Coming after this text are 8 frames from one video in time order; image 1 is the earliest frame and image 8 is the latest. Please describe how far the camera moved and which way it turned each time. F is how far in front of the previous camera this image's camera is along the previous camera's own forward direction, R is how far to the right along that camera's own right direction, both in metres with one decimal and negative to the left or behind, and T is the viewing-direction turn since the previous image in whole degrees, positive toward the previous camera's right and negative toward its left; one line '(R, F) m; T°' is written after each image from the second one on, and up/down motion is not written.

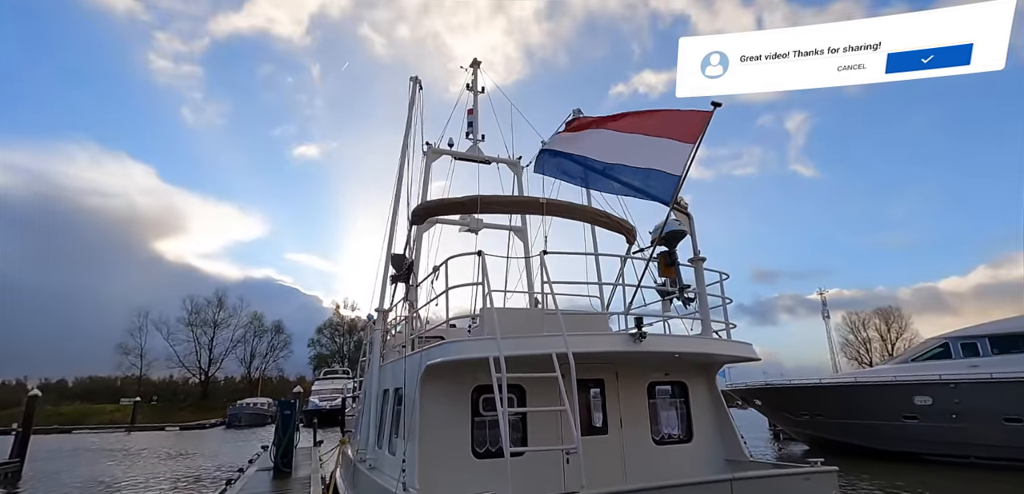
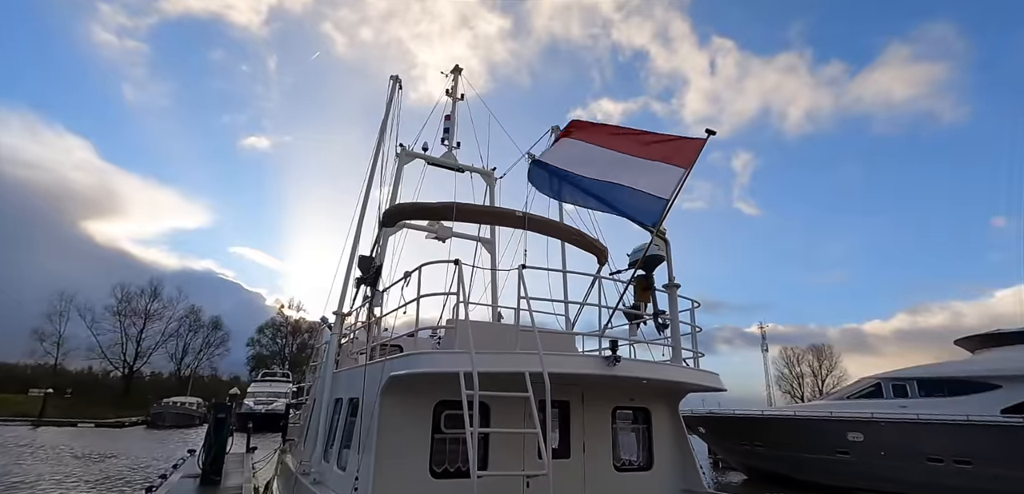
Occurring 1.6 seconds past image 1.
(-0.2, +0.2) m; +5°
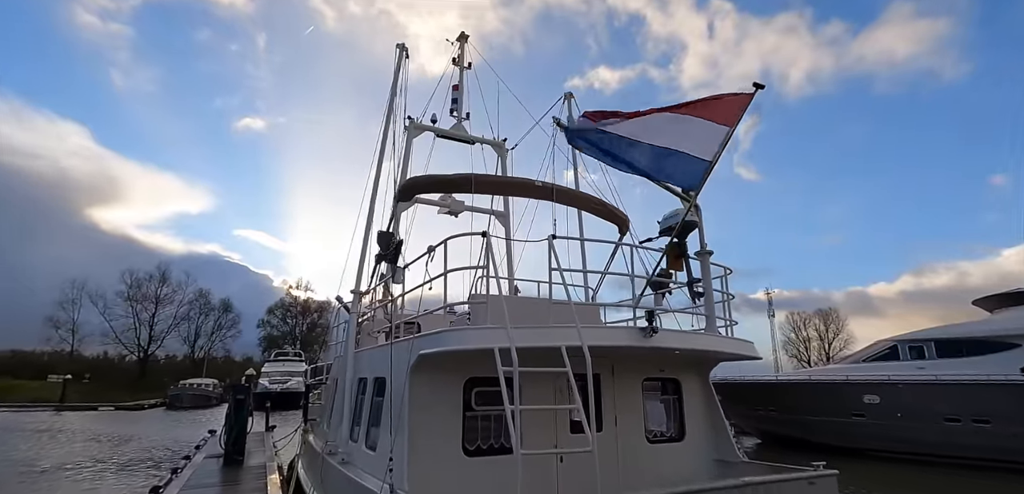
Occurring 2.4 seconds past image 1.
(-0.2, +0.2) m; 0°
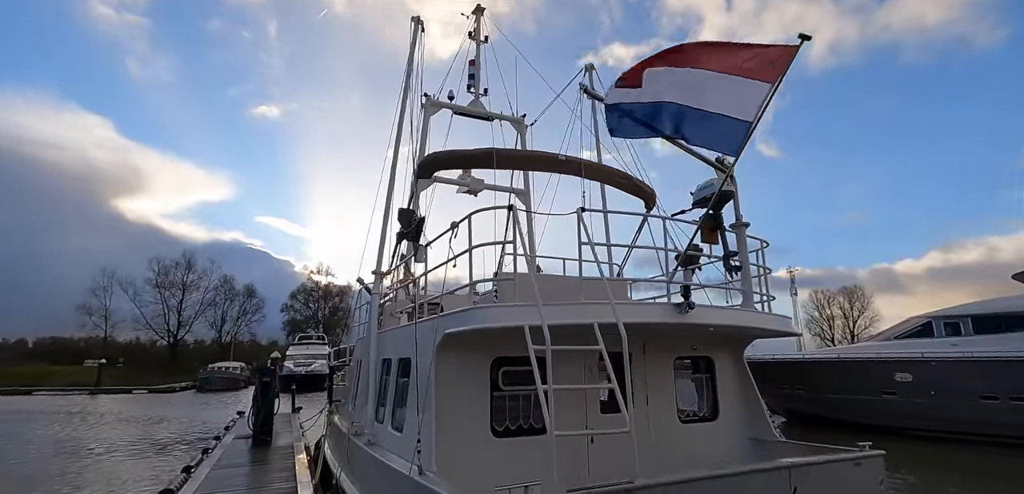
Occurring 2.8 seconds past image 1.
(-0.1, +0.2) m; -2°
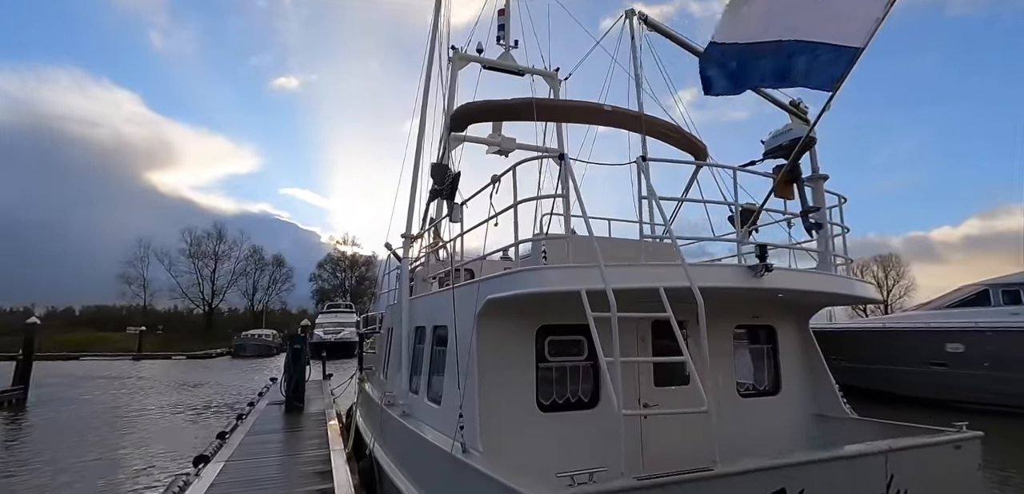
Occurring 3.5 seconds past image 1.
(-0.2, +0.5) m; -3°
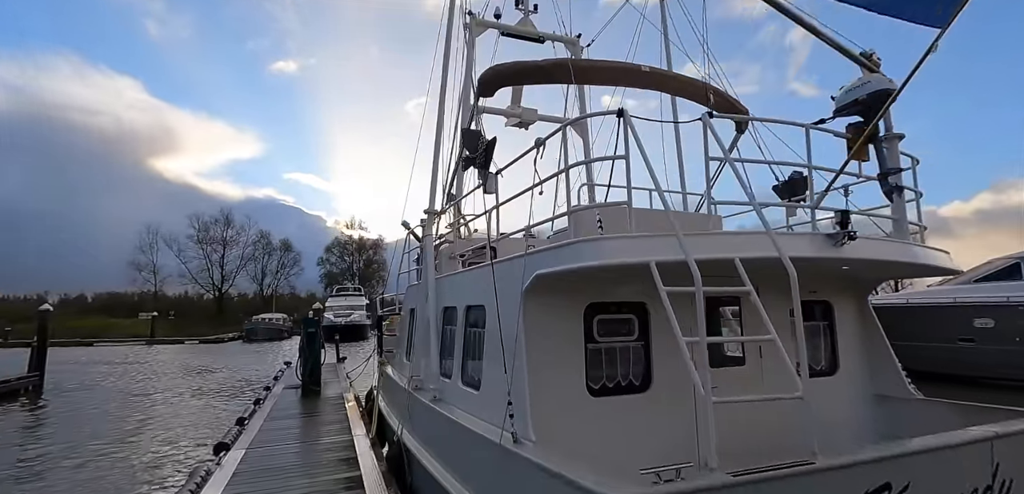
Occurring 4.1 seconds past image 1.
(-0.3, +0.4) m; -1°
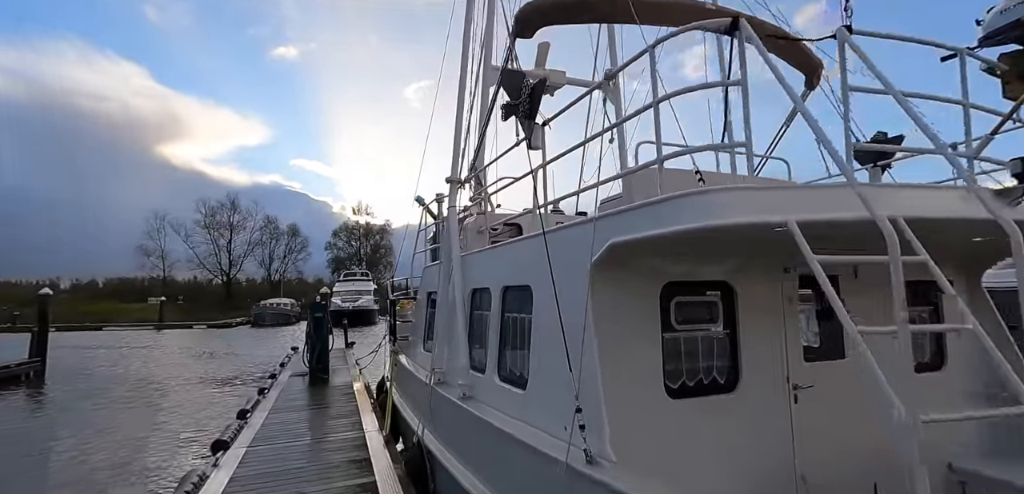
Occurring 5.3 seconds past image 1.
(-0.3, +0.8) m; -1°
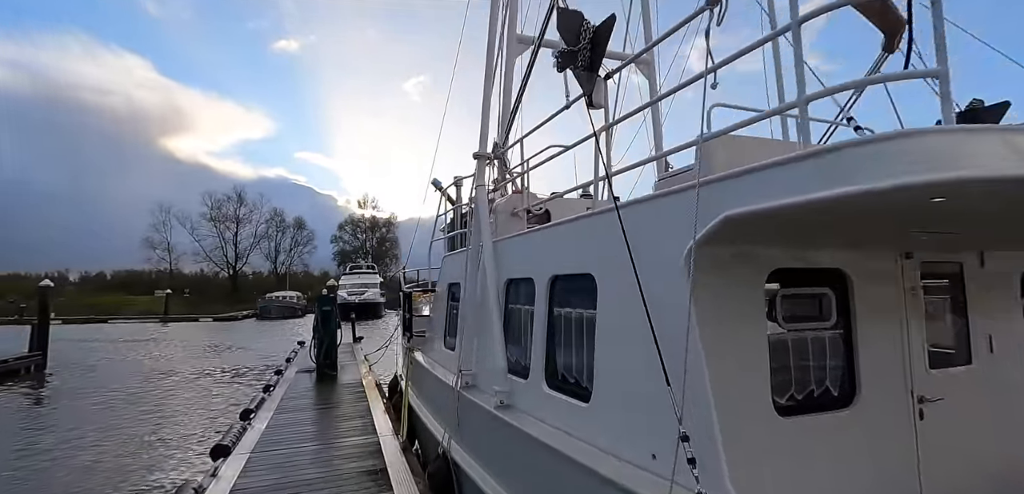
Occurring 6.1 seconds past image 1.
(-0.3, +0.6) m; -1°
